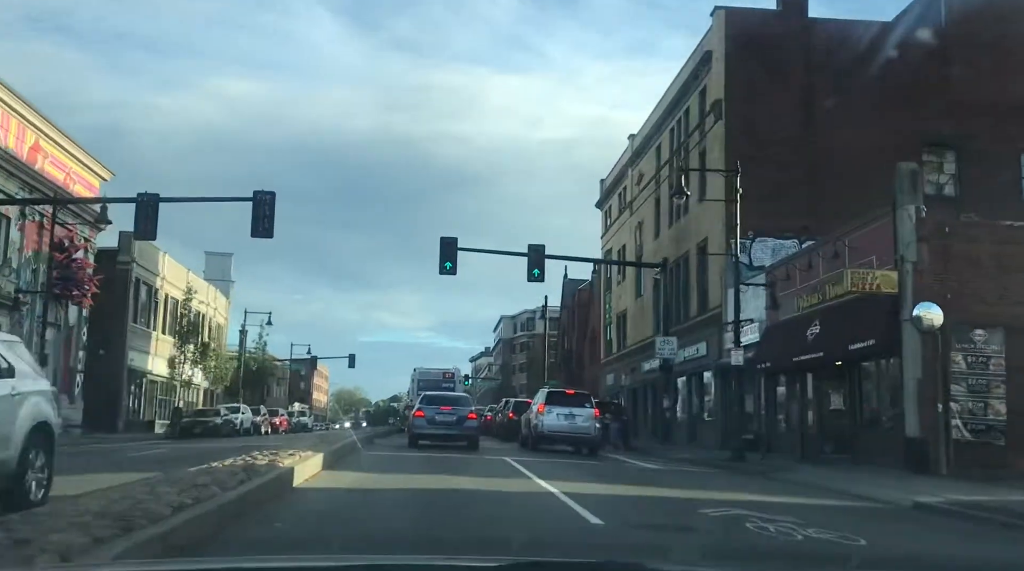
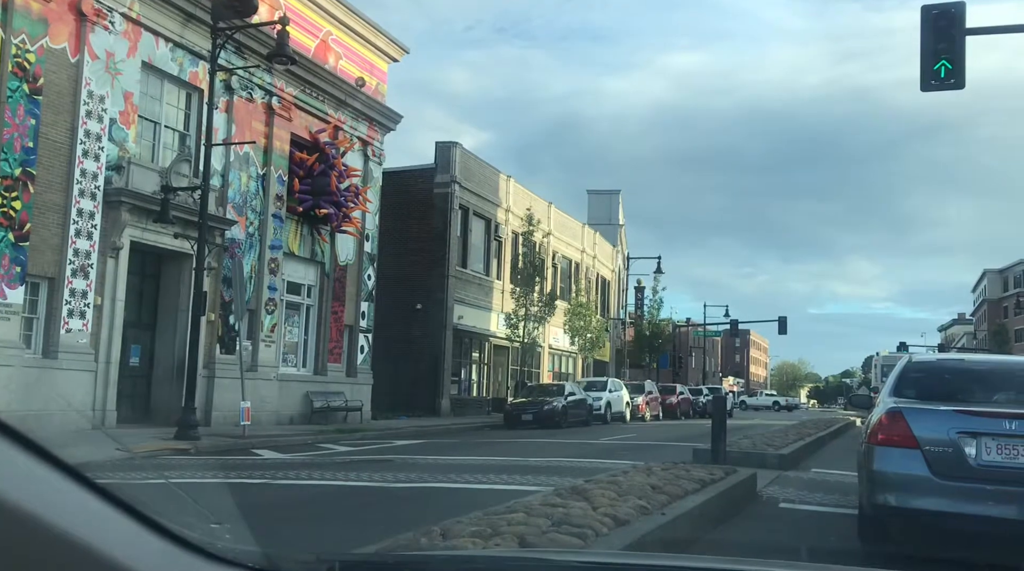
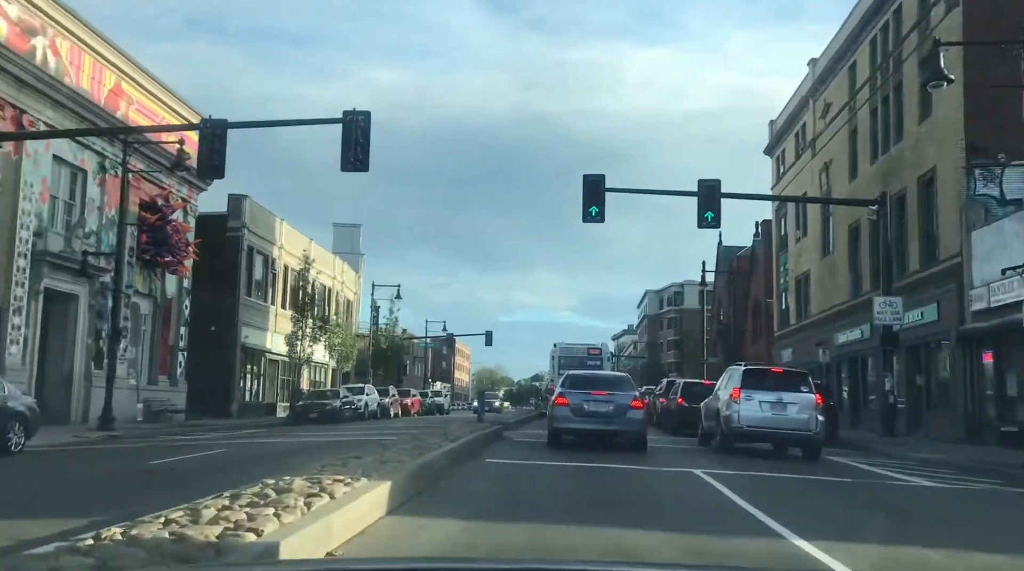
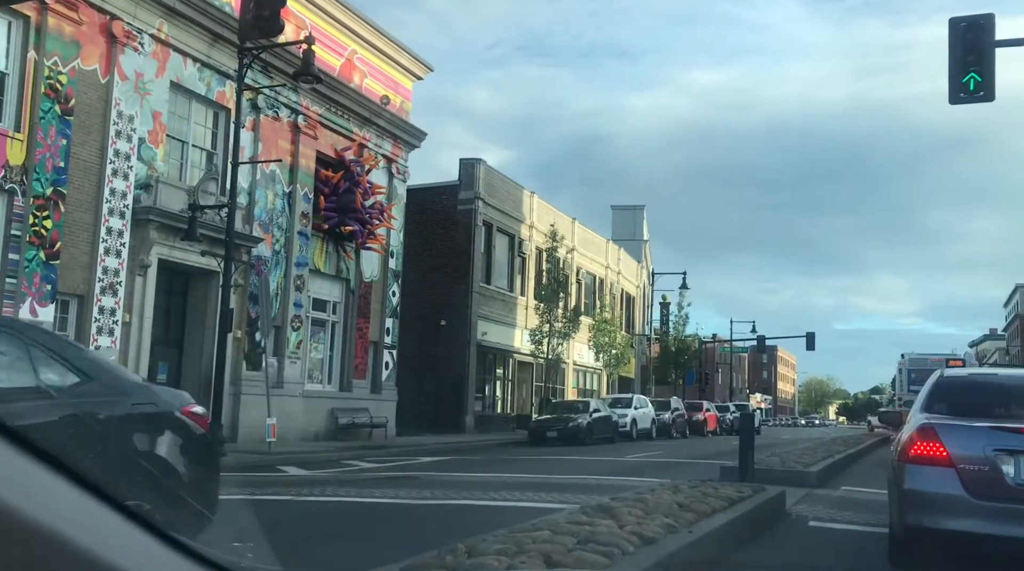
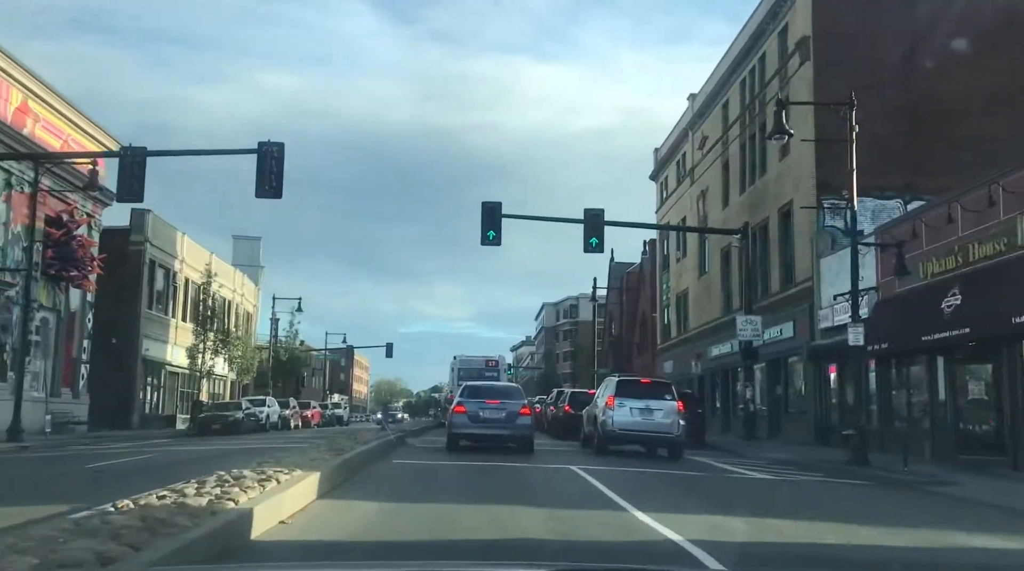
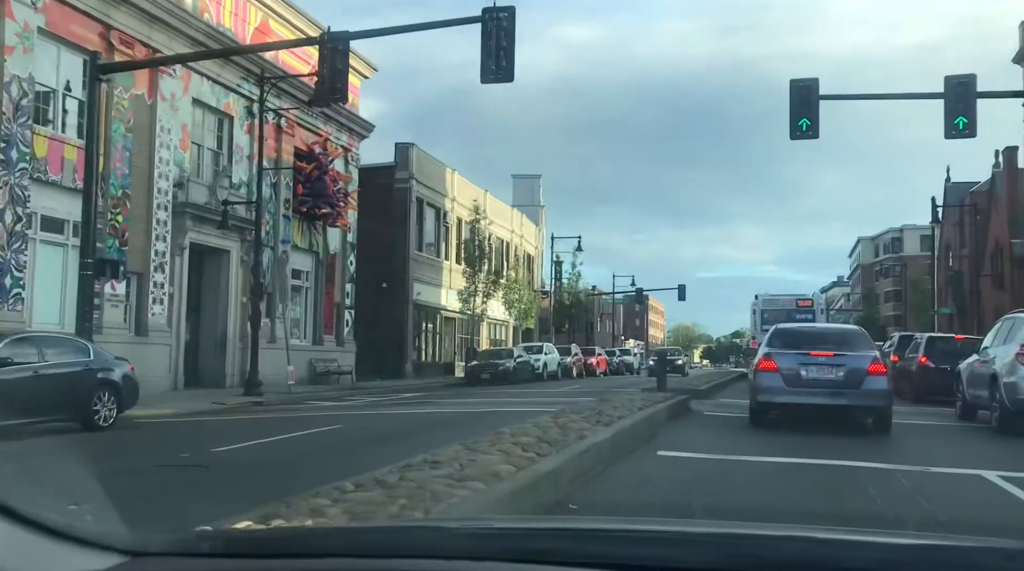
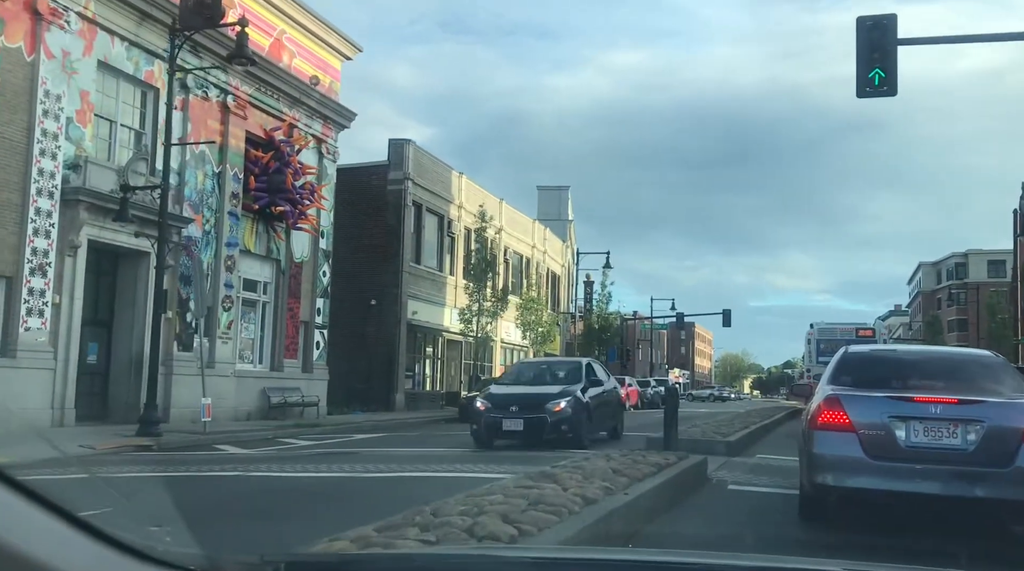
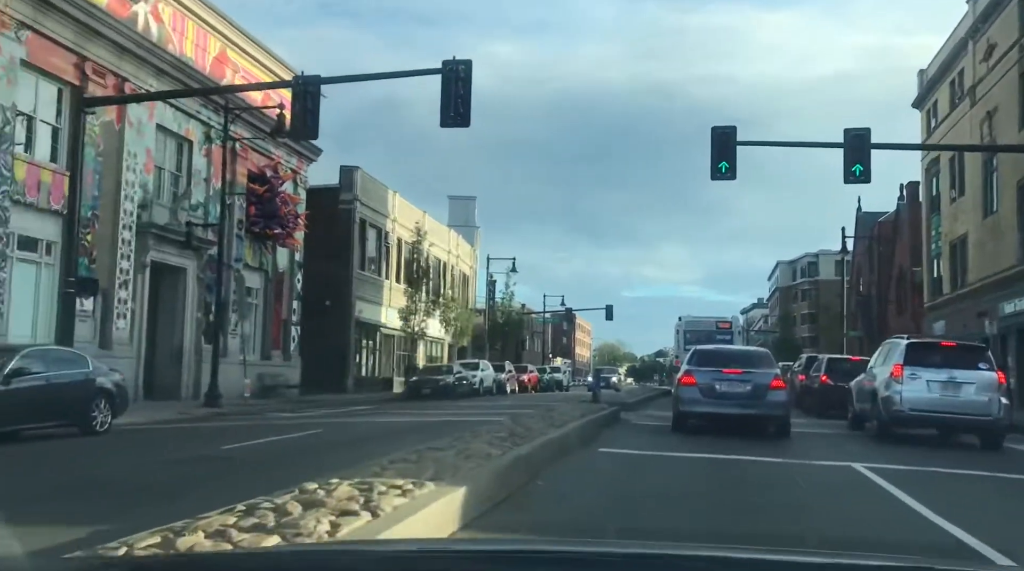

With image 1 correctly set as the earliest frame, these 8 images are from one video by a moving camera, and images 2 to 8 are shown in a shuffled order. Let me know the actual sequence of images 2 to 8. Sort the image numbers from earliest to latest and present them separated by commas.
5, 3, 8, 6, 7, 4, 2
